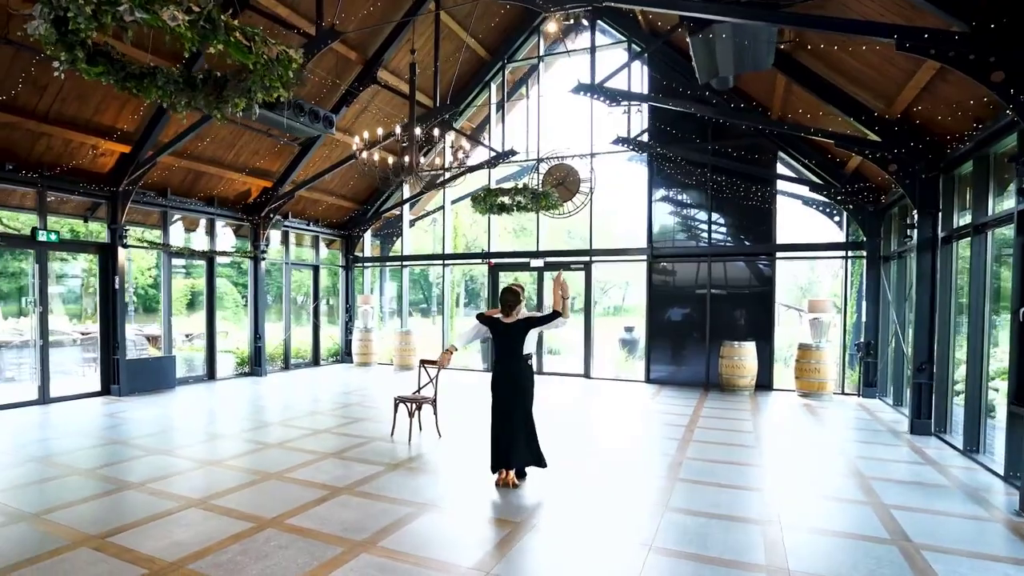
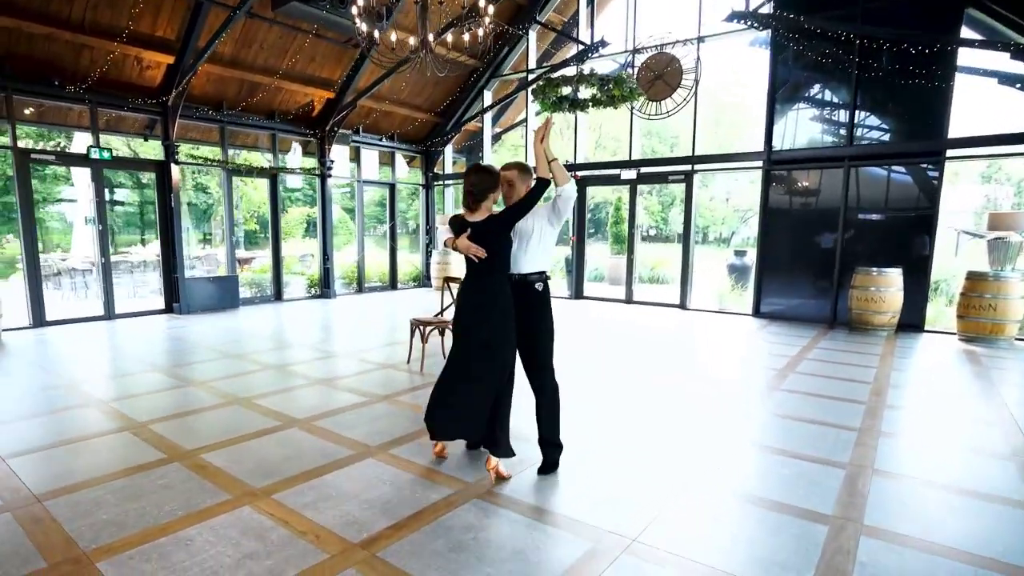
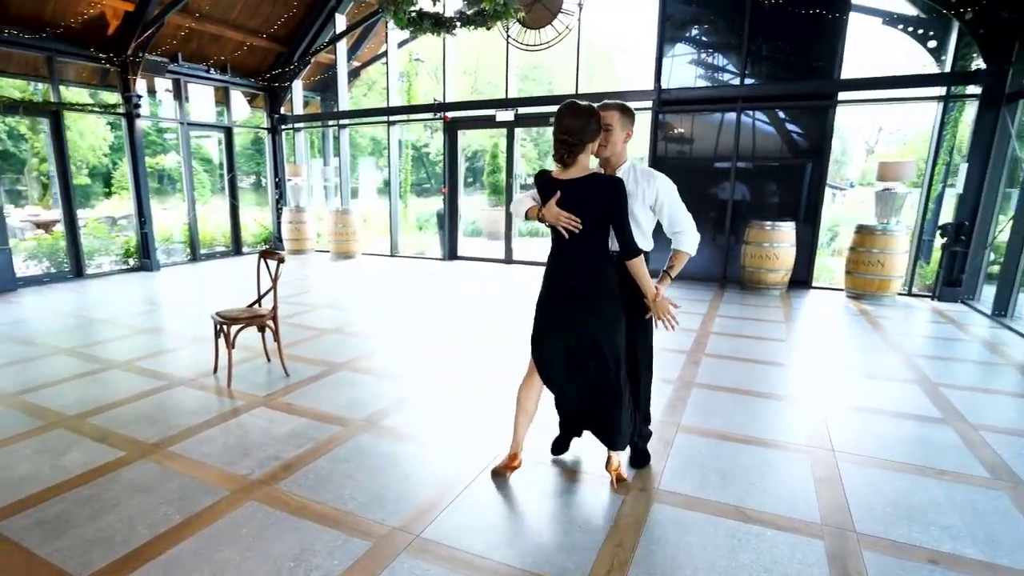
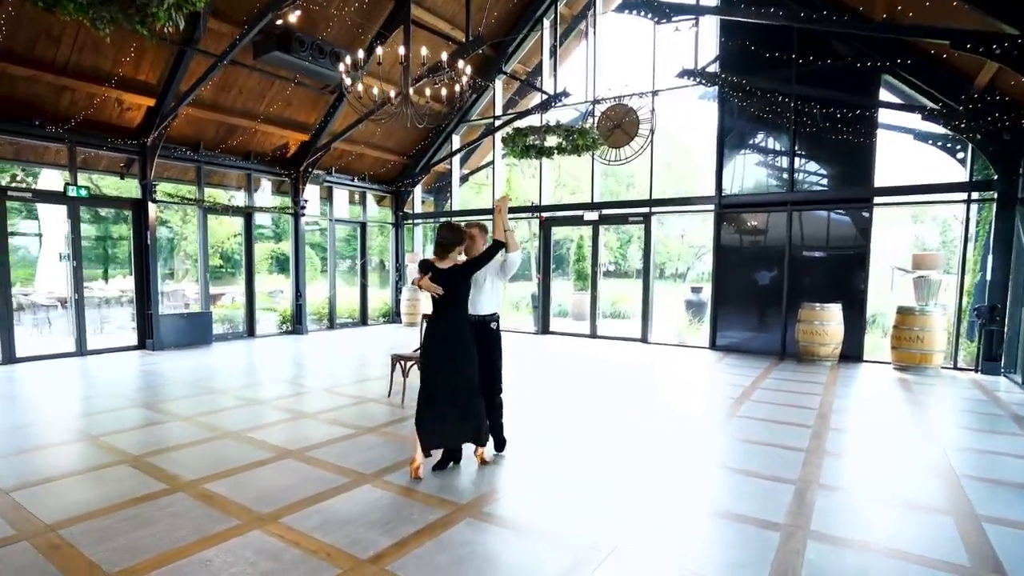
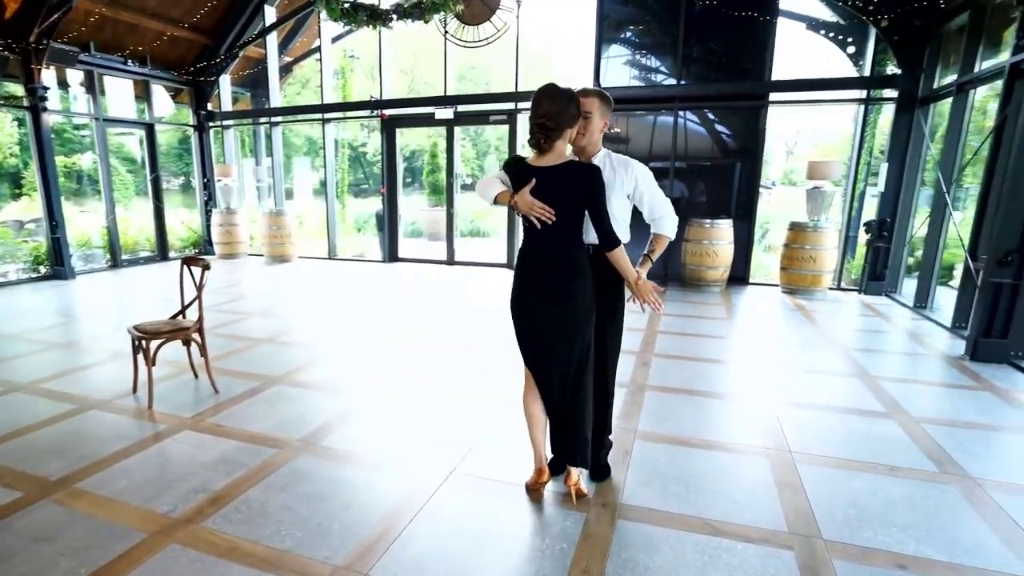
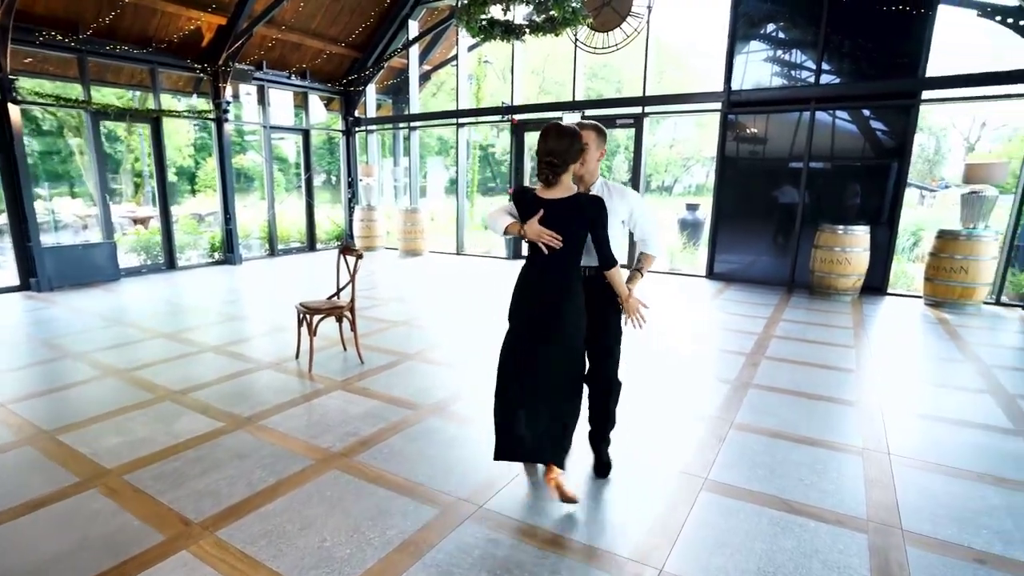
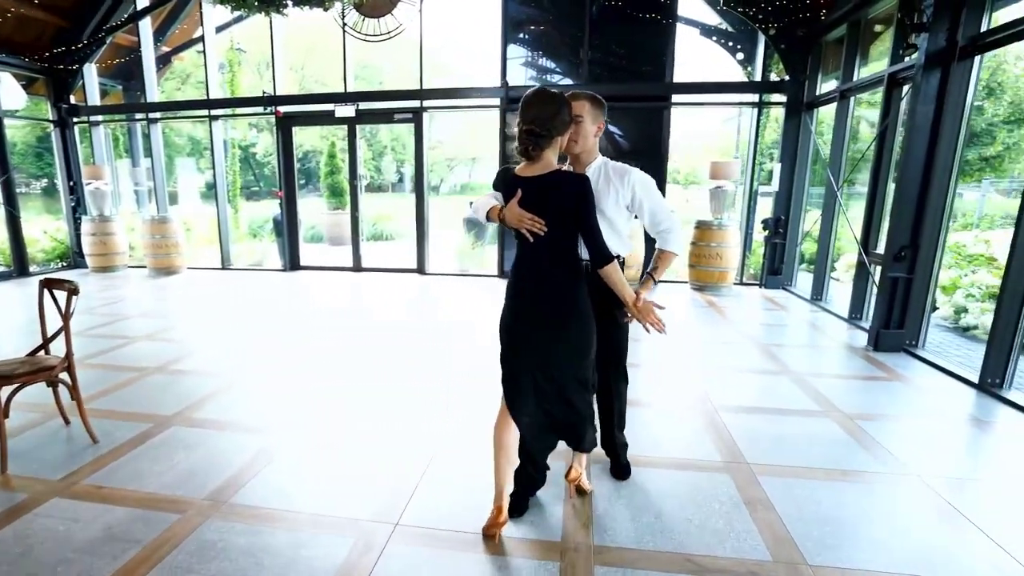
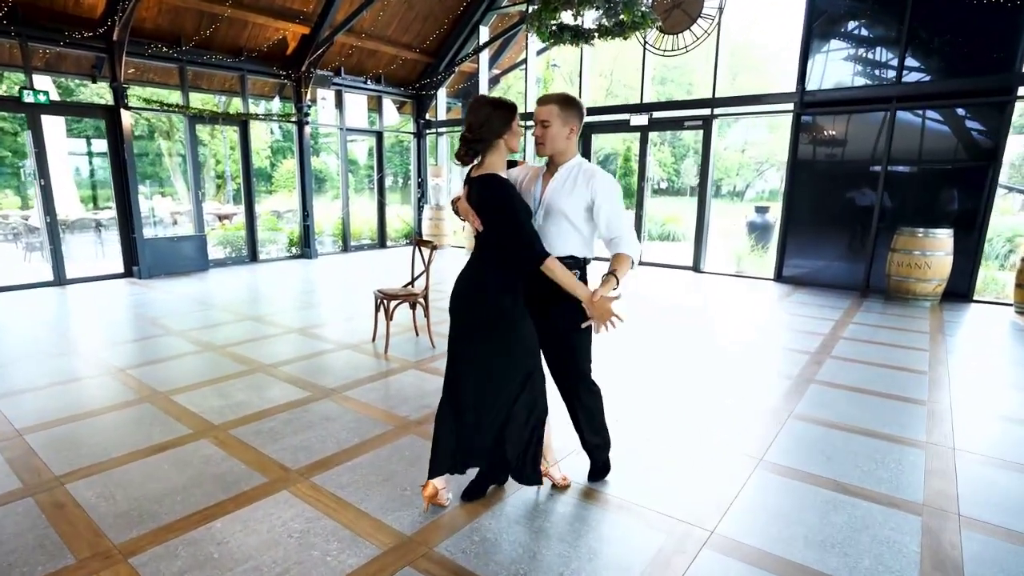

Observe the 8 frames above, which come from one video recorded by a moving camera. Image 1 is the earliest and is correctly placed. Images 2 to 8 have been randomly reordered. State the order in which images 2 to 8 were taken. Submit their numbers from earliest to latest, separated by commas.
4, 2, 8, 6, 3, 5, 7
